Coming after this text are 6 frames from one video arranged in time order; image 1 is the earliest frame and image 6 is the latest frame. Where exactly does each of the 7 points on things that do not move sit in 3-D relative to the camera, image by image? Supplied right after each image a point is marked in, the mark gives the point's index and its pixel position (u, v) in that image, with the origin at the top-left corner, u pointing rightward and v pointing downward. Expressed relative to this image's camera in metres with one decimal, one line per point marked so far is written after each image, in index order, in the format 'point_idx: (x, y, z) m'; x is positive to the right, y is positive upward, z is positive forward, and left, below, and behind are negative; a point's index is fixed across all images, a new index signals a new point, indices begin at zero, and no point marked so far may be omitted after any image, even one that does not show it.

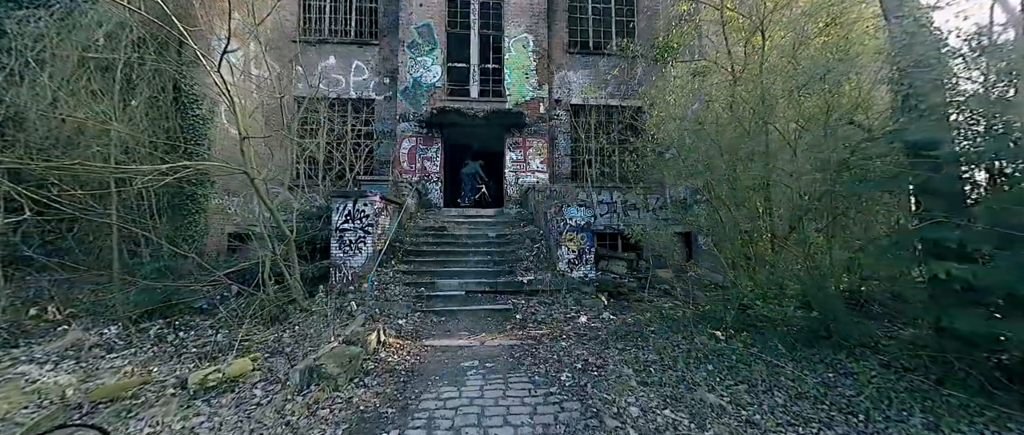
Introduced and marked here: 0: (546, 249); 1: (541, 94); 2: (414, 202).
0: (+0.7, -0.7, +7.8) m
1: (+1.0, +4.0, +11.6) m
2: (-2.7, +0.4, +9.9) m
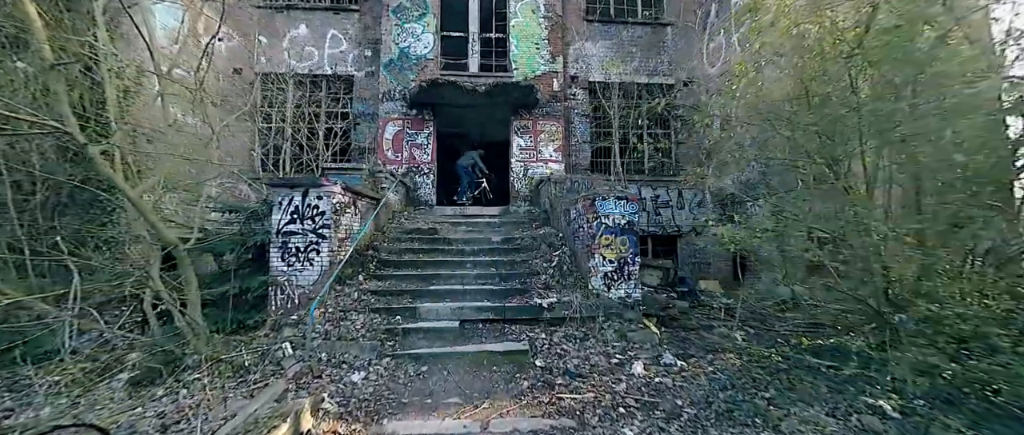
0: (+0.9, -0.7, +5.7) m
1: (+1.1, +4.0, +9.5) m
2: (-2.5, +0.4, +7.9) m
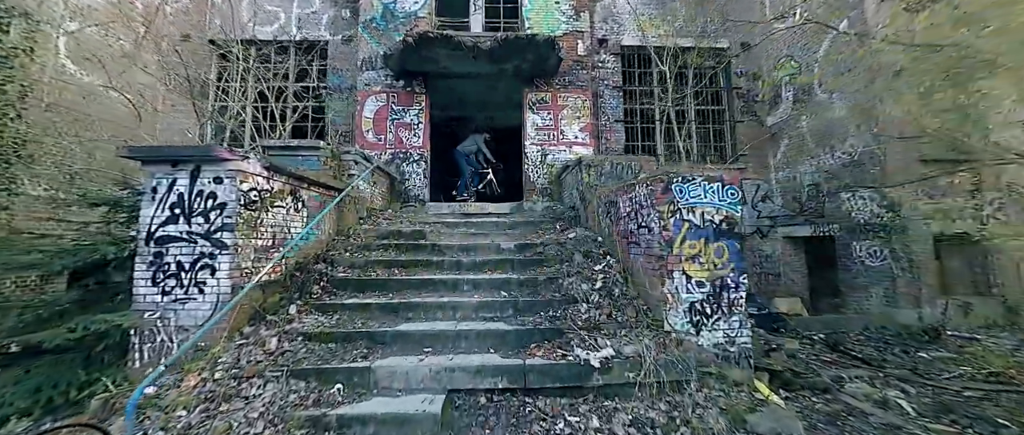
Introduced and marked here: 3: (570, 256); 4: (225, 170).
0: (+1.1, -0.6, +3.7) m
1: (+1.4, +4.0, +7.5) m
2: (-2.3, +0.4, +5.9) m
3: (+0.7, -0.5, +4.2) m
4: (-2.4, +0.4, +3.0) m
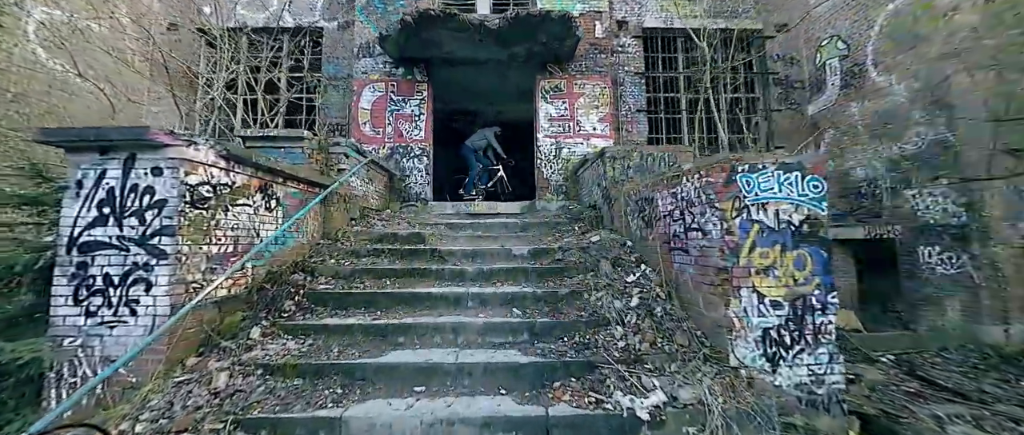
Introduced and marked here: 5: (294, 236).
0: (+1.3, -0.6, +3.0) m
1: (+1.6, +4.0, +6.8) m
2: (-2.1, +0.4, +5.3) m
3: (+0.8, -0.5, +3.5) m
4: (-2.3, +0.4, +2.4) m
5: (-2.1, -0.2, +3.5) m
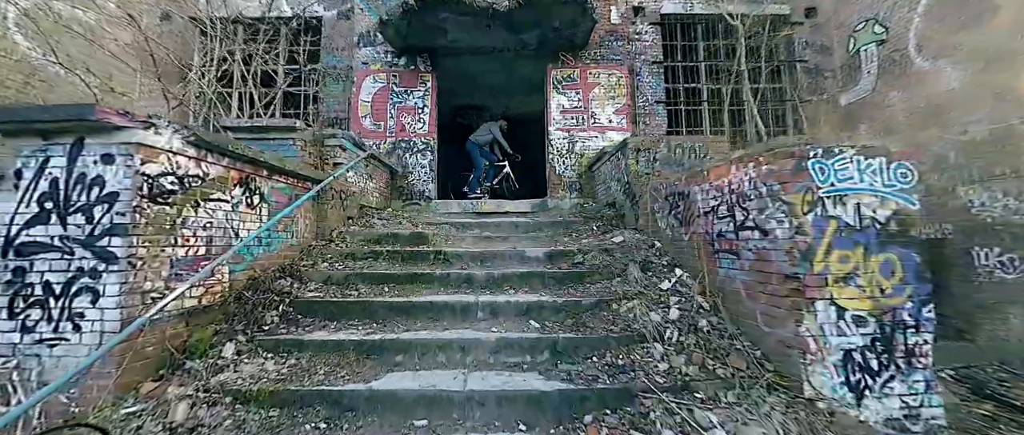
0: (+1.4, -0.6, +2.5) m
1: (+1.8, +4.0, +6.4) m
2: (-1.9, +0.4, +4.9) m
3: (+0.9, -0.4, +3.1) m
4: (-2.2, +0.4, +2.0) m
5: (-2.0, -0.2, +3.1) m
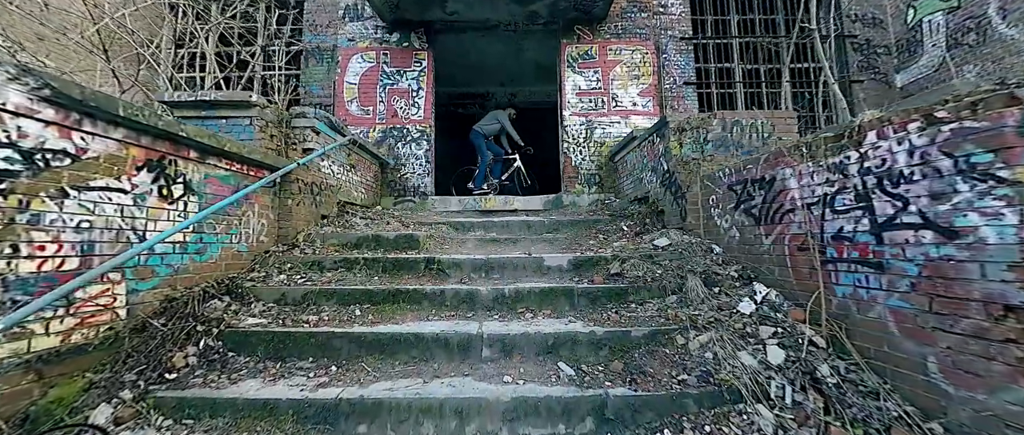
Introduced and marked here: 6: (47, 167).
0: (+1.5, -0.6, +1.7) m
1: (+1.9, +4.0, +5.6) m
2: (-1.8, +0.4, +4.1) m
3: (+1.0, -0.4, +2.3) m
4: (-2.1, +0.4, +1.2) m
5: (-1.9, -0.1, +2.4) m
6: (-2.0, +0.2, +1.5) m
